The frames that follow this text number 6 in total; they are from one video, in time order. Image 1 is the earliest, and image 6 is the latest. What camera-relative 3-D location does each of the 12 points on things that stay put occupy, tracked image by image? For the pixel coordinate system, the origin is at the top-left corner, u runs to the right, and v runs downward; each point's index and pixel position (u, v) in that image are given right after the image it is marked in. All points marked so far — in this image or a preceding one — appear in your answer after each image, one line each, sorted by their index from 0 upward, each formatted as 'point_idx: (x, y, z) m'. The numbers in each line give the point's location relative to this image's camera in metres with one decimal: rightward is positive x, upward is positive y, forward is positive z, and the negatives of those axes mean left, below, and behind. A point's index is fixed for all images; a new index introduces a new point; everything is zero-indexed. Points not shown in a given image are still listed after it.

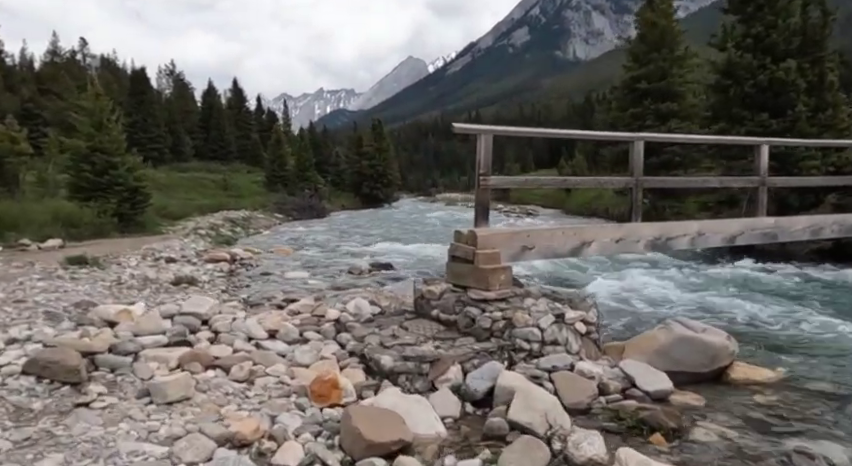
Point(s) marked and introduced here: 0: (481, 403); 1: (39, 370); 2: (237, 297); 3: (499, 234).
0: (+0.6, -2.0, +7.9) m
1: (-4.3, -1.5, +7.4) m
2: (-4.1, -1.4, +14.5) m
3: (+1.1, 0.0, +10.0) m
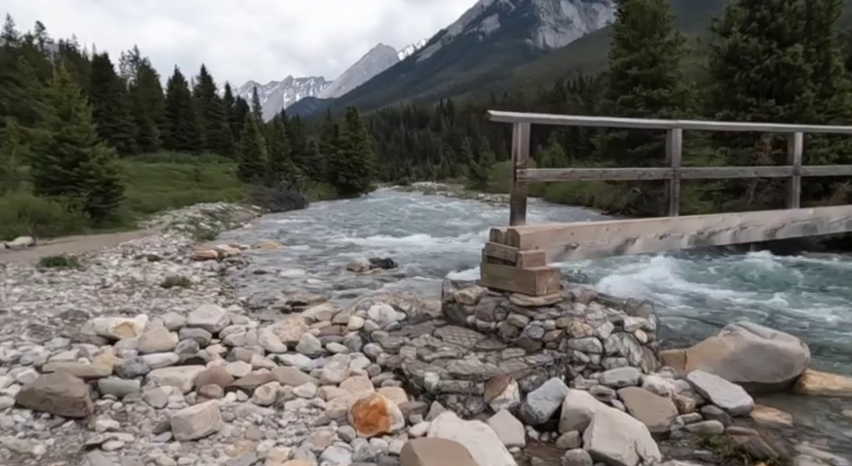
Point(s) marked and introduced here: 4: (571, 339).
0: (+1.2, -2.0, +7.0) m
1: (-3.6, -1.6, +6.3) m
2: (-3.8, -1.3, +13.4) m
3: (+1.6, 0.0, +9.1) m
4: (+1.7, -1.3, +7.9) m
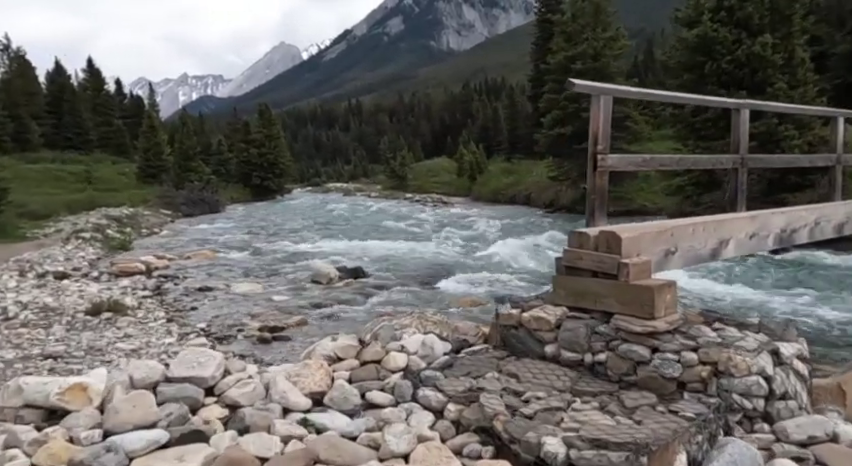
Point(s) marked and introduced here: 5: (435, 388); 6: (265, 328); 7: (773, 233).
0: (+2.3, -2.0, +4.9) m
1: (-2.4, -1.7, +3.5) m
2: (-3.6, -1.5, +10.4) m
3: (+2.3, 0.0, +7.0) m
4: (+2.6, -1.3, +5.8) m
5: (+0.1, -1.5, +6.6) m
6: (-2.5, -1.5, +10.4) m
7: (+4.7, 0.0, +9.1) m
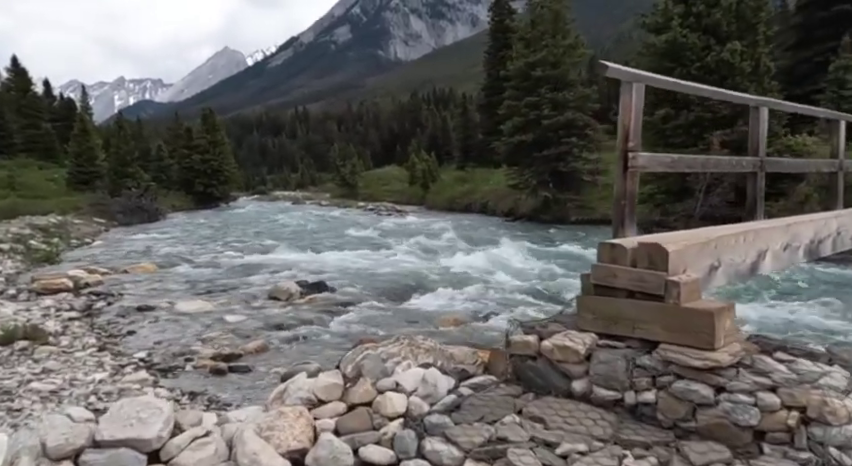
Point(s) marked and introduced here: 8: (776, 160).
0: (+2.5, -2.1, +3.7) m
1: (-2.1, -1.7, +1.9) m
2: (-3.9, -1.6, +8.8) m
3: (+2.3, -0.1, +5.8) m
4: (+2.7, -1.4, +4.7) m
5: (+0.2, -1.6, +5.3) m
6: (-2.7, -1.6, +8.8) m
7: (+4.5, -0.1, +8.1) m
8: (+4.8, +1.0, +9.2) m
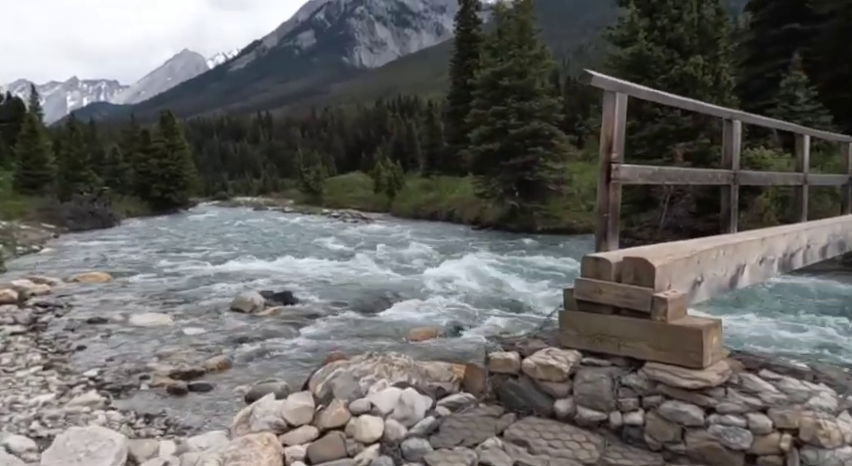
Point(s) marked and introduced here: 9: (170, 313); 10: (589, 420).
0: (+2.4, -2.2, +3.5) m
1: (-2.1, -1.8, +1.5) m
2: (-4.2, -1.7, +8.3) m
3: (+2.1, -0.2, +5.7) m
4: (+2.6, -1.5, +4.6) m
5: (0.0, -1.7, +5.0) m
6: (-3.1, -1.7, +8.3) m
7: (+4.2, -0.3, +8.0) m
8: (+4.4, +0.8, +9.2) m
9: (-4.6, -1.4, +12.1) m
10: (+1.3, -1.5, +5.4) m
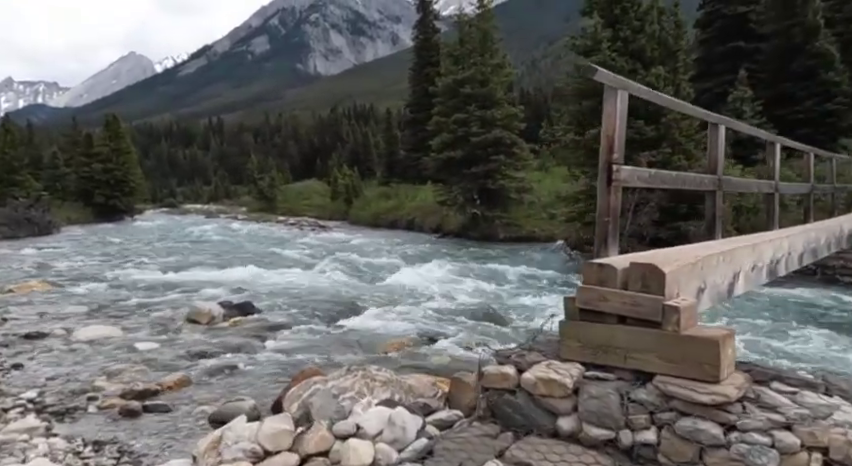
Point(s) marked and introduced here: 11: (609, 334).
0: (+2.5, -2.2, +3.2) m
1: (-1.8, -1.7, +0.9) m
2: (-4.4, -1.8, +7.5) m
3: (+2.1, -0.3, +5.3) m
4: (+2.6, -1.5, +4.2) m
5: (0.0, -1.8, +4.5) m
6: (-3.3, -1.8, +7.6) m
7: (+4.0, -0.4, +7.9) m
8: (+4.1, +0.7, +9.0) m
9: (-5.1, -1.5, +11.3) m
10: (+1.3, -1.5, +5.0) m
11: (+1.4, -0.8, +5.2) m
